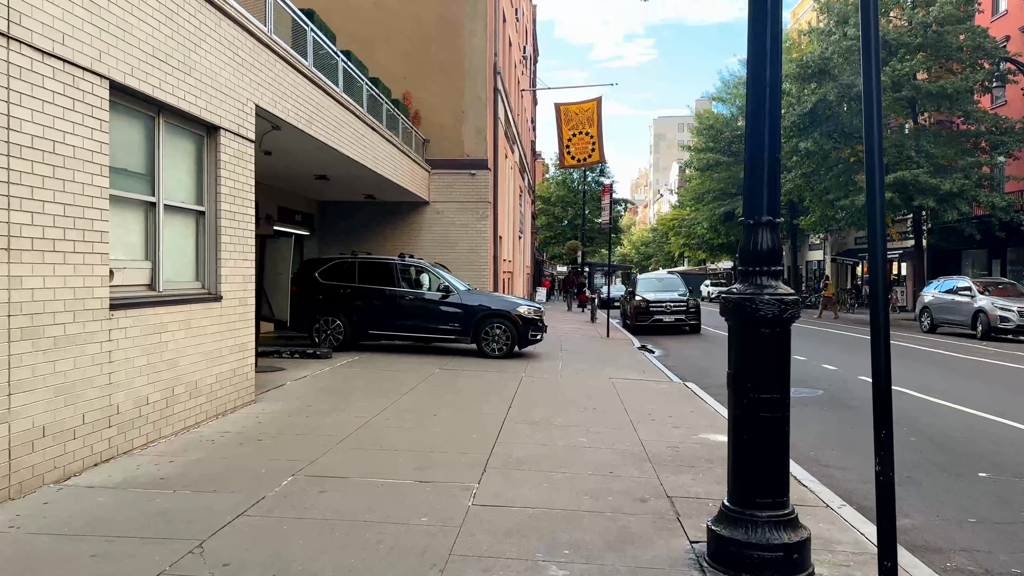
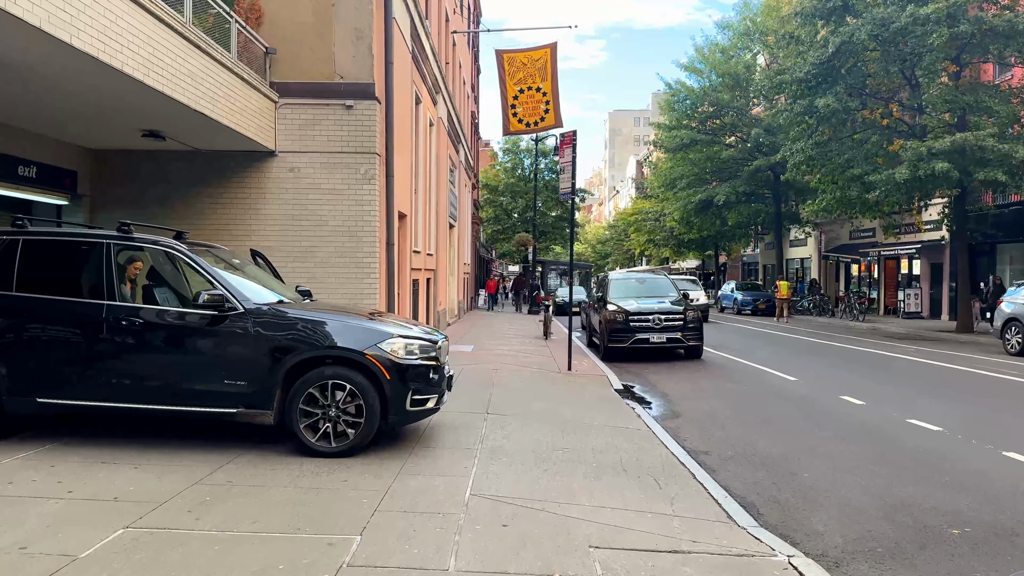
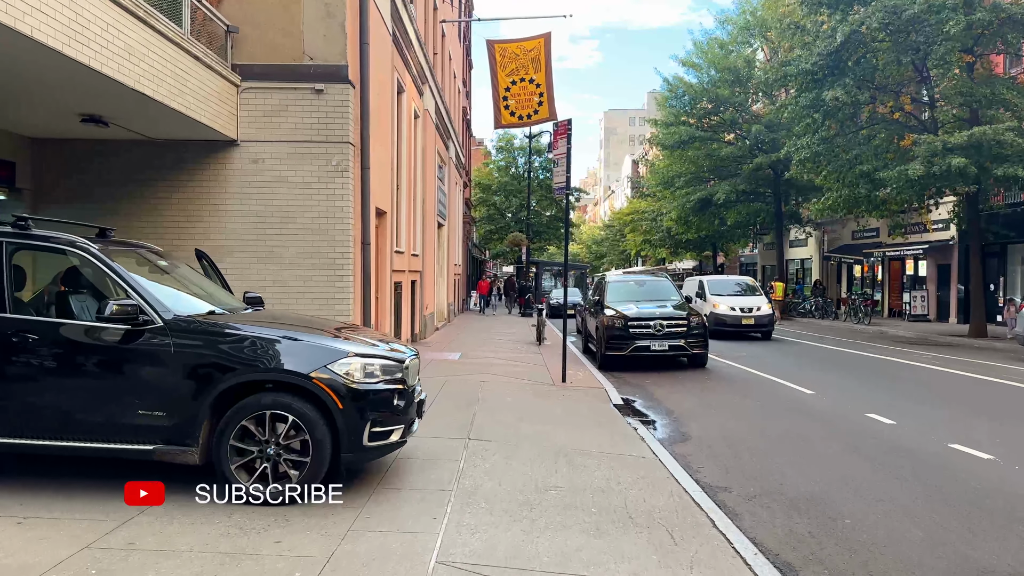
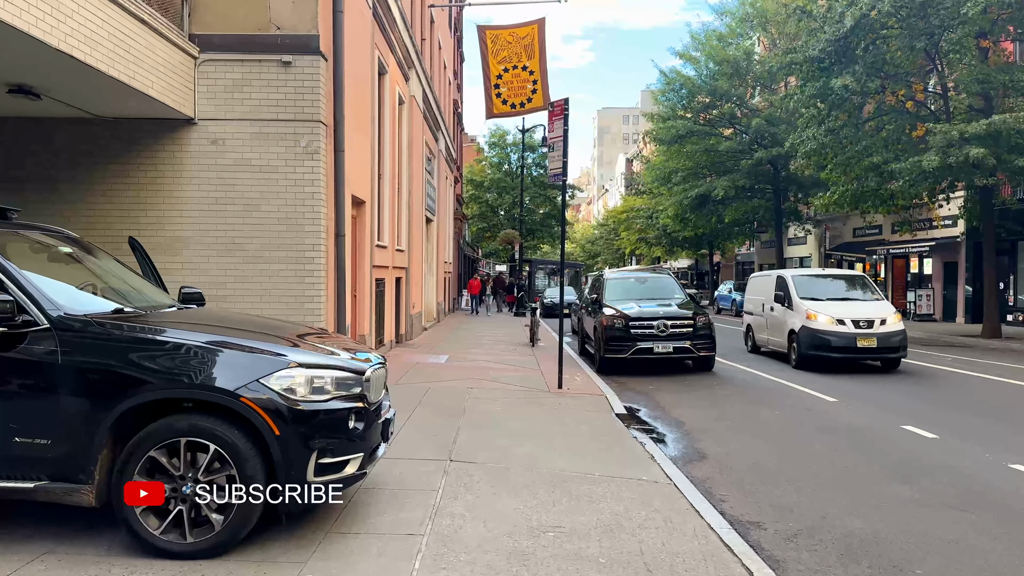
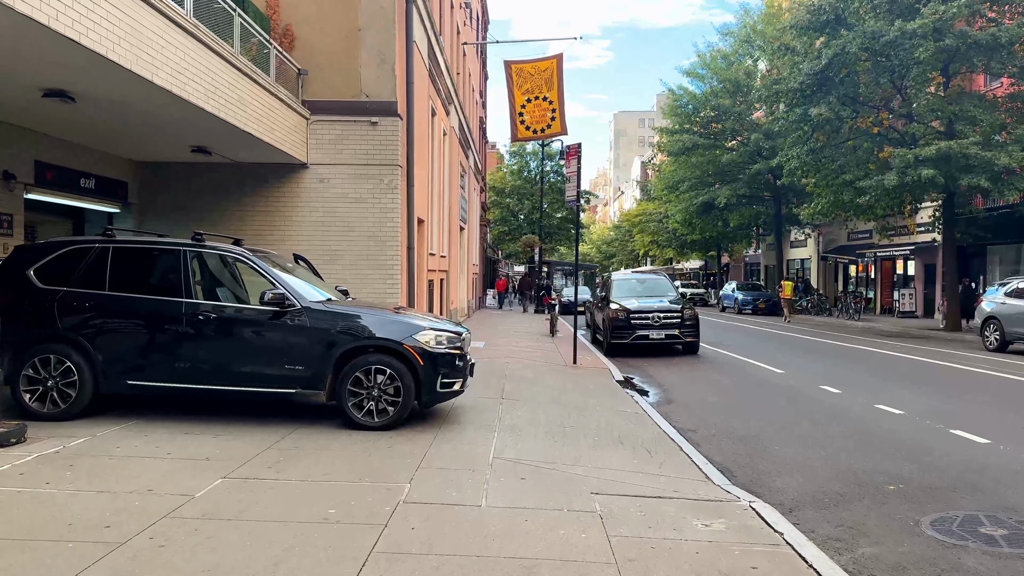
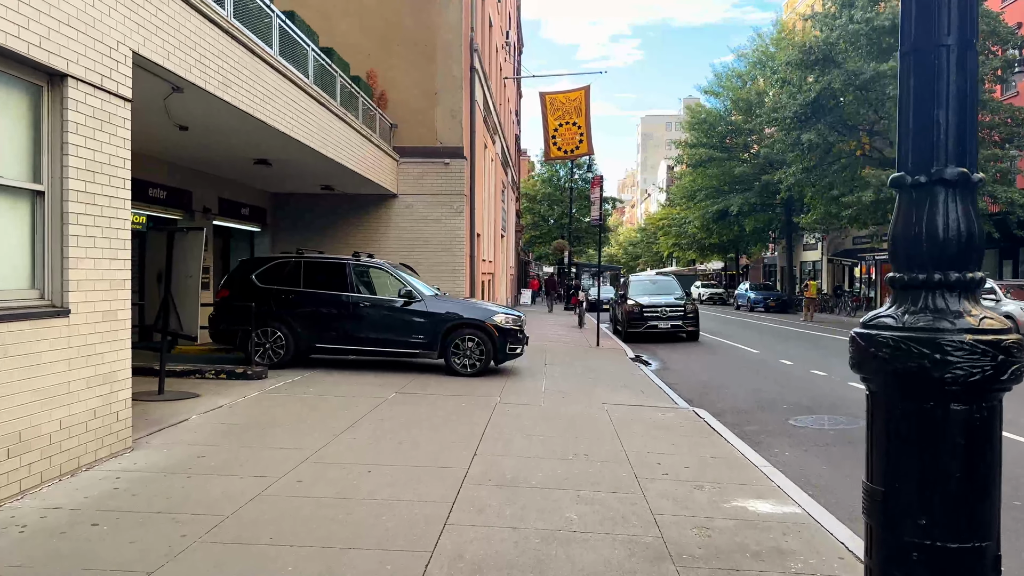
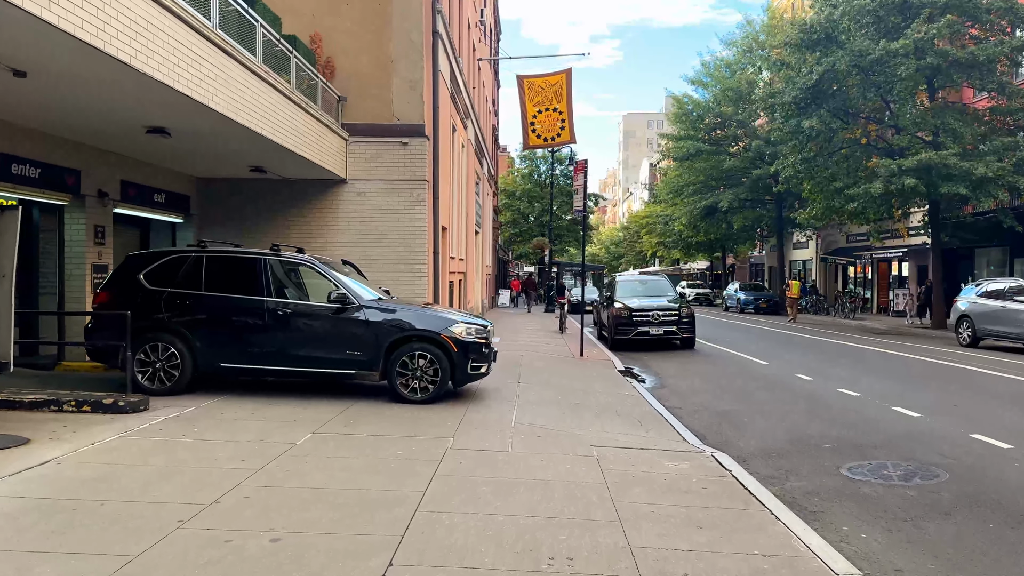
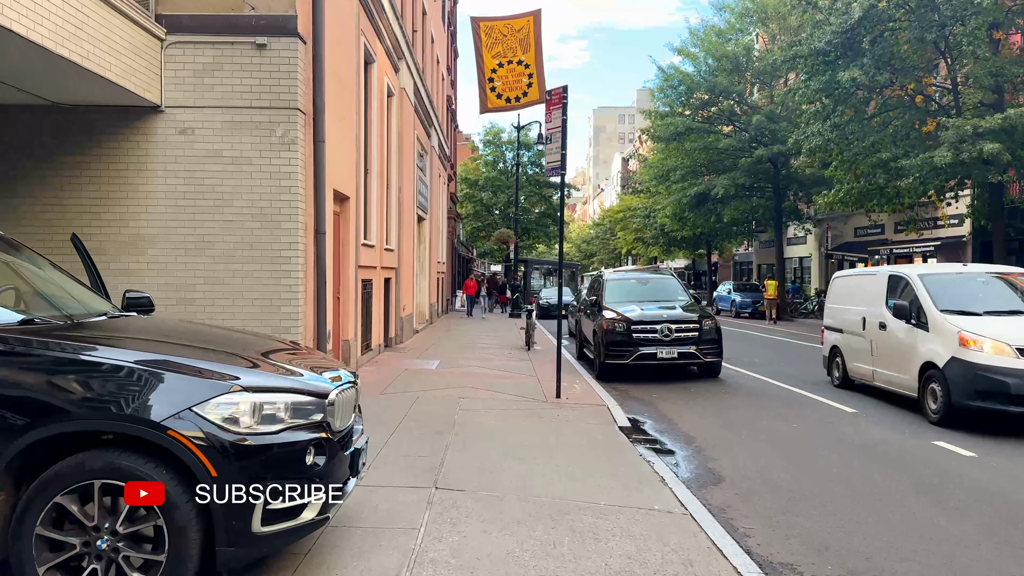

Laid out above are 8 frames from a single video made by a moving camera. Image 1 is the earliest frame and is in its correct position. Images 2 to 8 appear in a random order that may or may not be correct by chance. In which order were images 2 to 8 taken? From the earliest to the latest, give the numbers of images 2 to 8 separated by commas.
6, 7, 5, 2, 3, 4, 8
